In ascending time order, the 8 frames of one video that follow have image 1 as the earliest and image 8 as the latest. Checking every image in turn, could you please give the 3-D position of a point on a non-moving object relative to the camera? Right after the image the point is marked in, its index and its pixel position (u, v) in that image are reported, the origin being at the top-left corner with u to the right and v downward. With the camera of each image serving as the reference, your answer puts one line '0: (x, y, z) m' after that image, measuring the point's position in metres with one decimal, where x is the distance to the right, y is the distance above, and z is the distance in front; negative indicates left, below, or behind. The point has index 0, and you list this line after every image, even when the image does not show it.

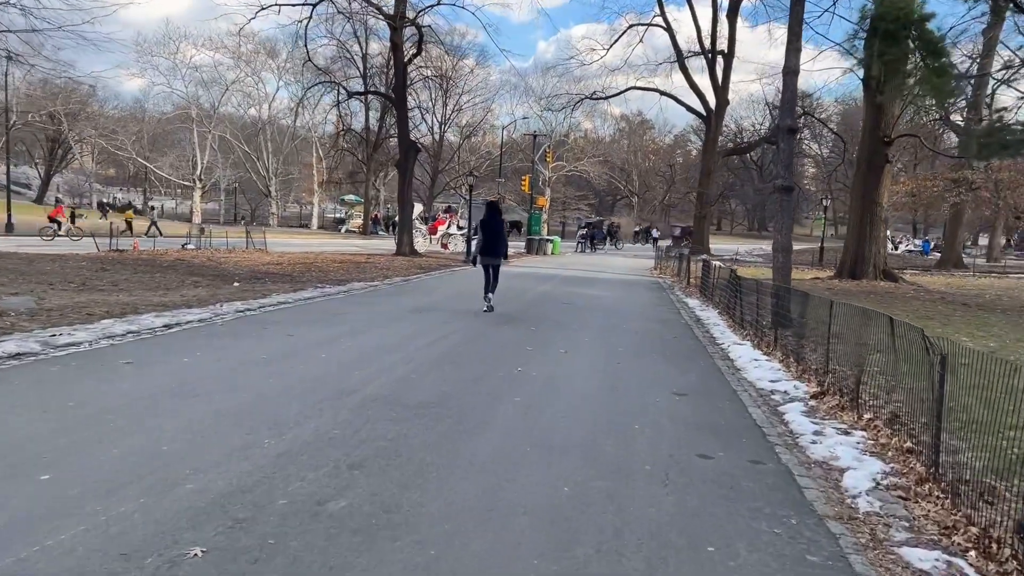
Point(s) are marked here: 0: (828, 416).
0: (+2.7, -1.1, +6.7) m
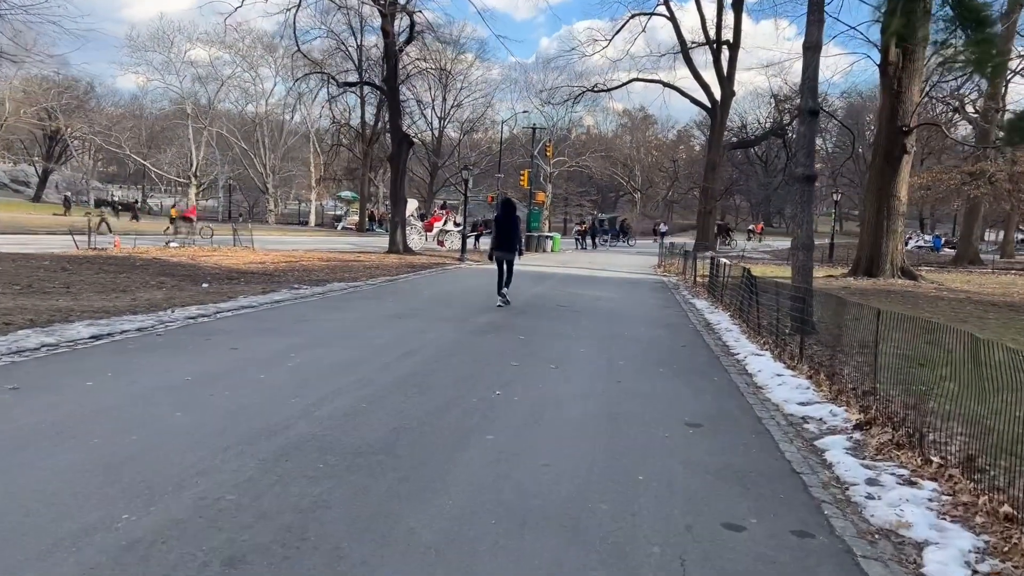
0: (+2.5, -1.2, +5.4) m
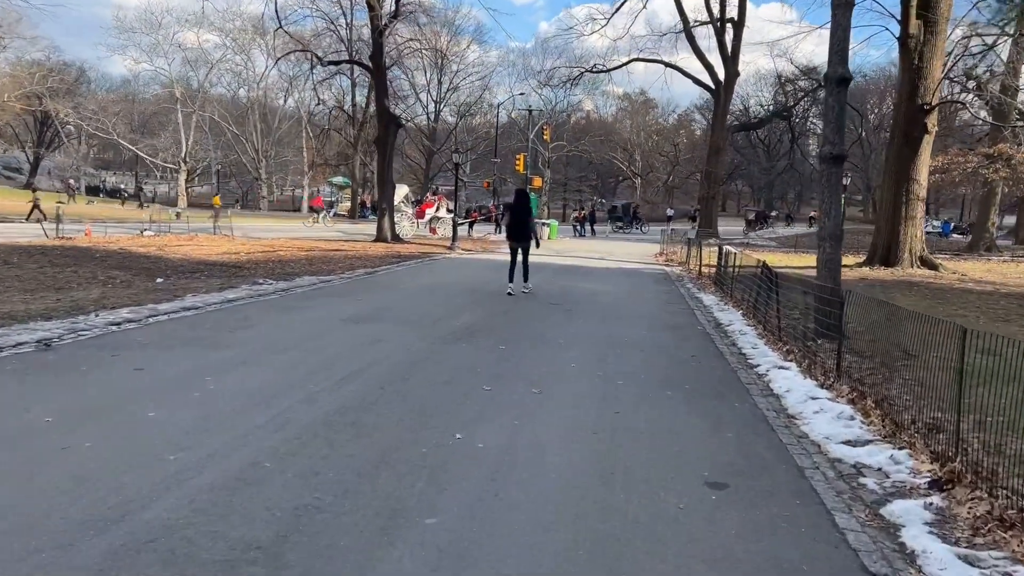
0: (+2.3, -1.2, +3.9) m
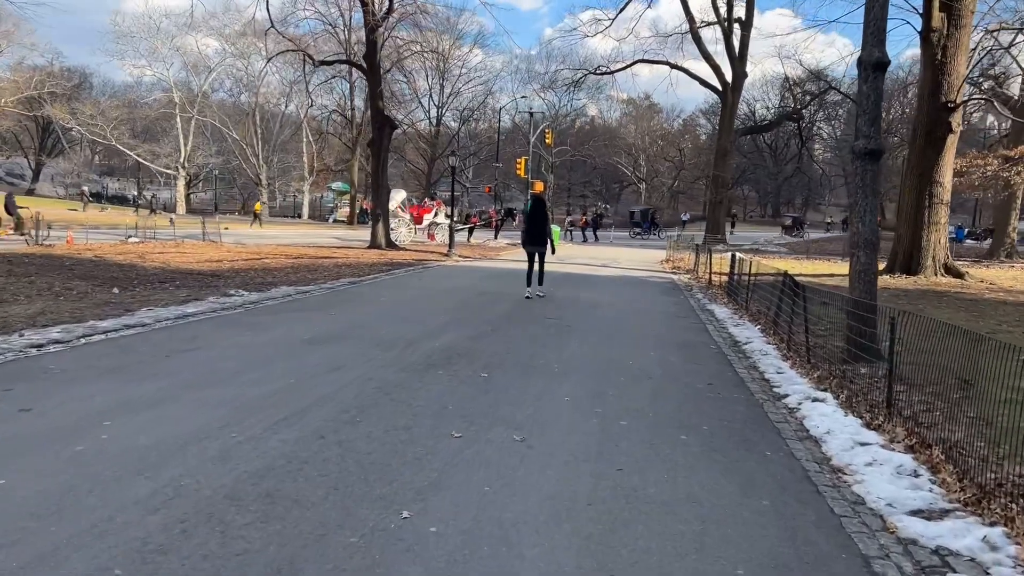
0: (+2.1, -1.4, +2.6) m
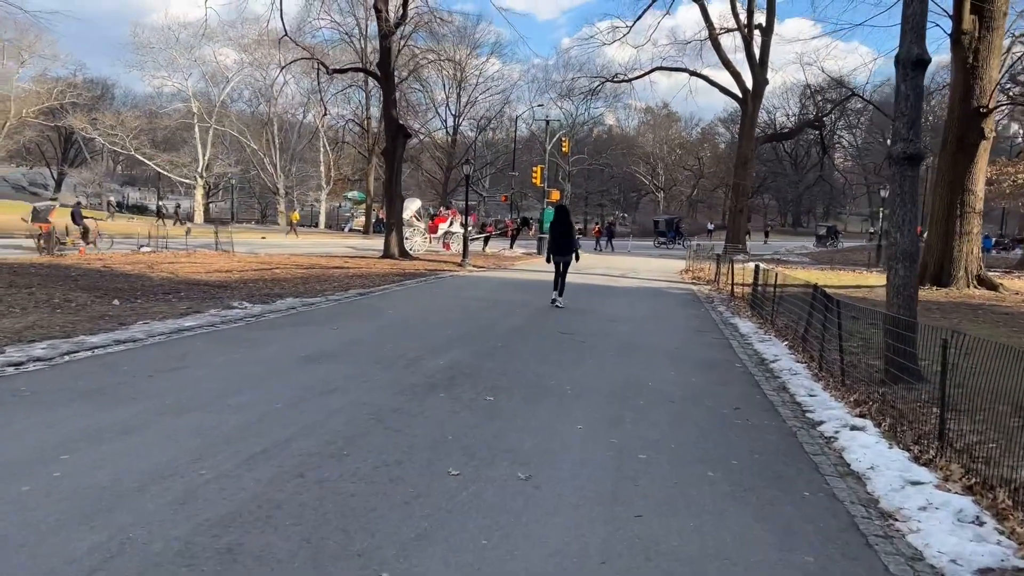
0: (+2.1, -1.4, +2.0) m
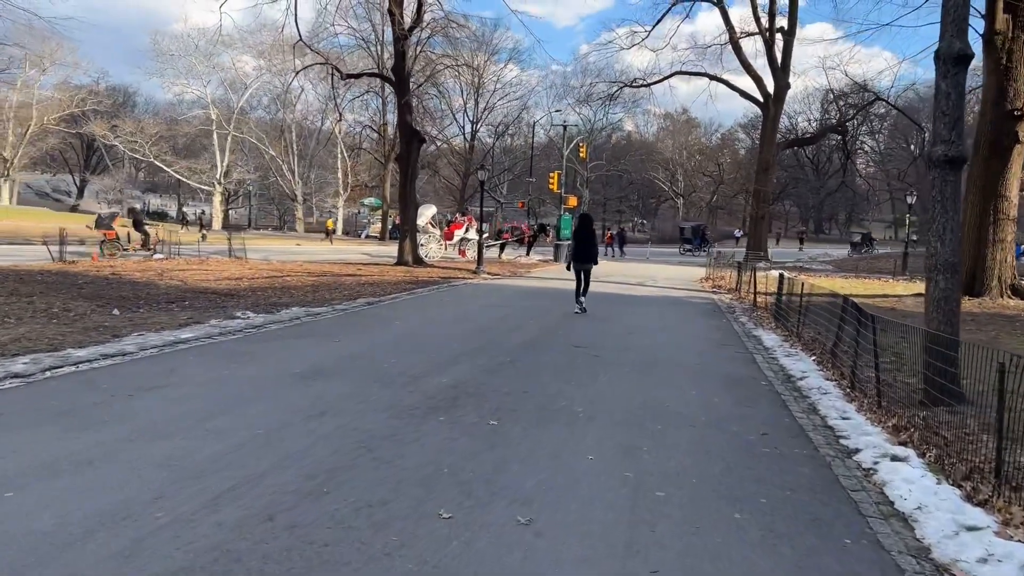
0: (+2.1, -1.5, +1.4) m
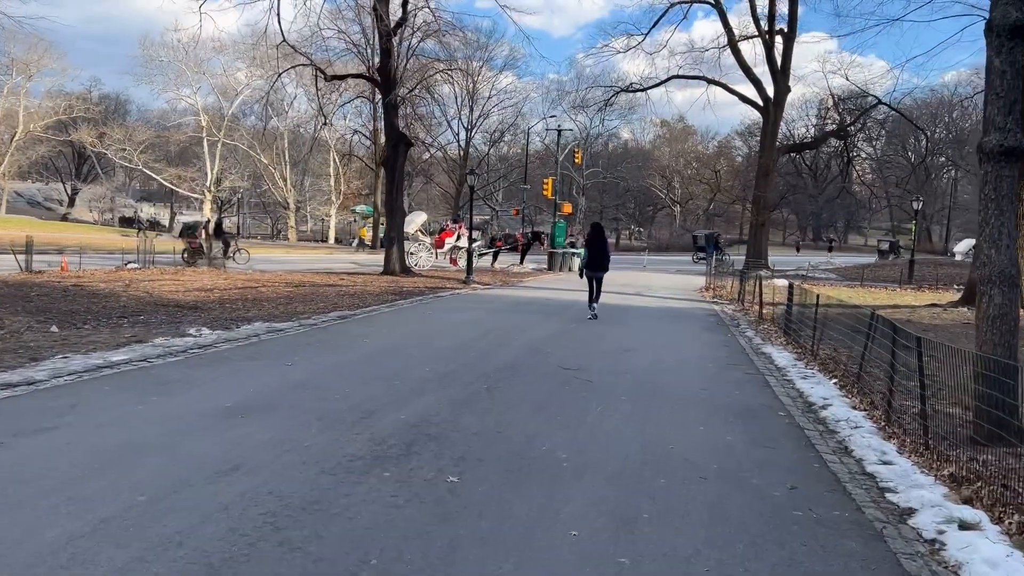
0: (+1.9, -1.6, +0.2) m
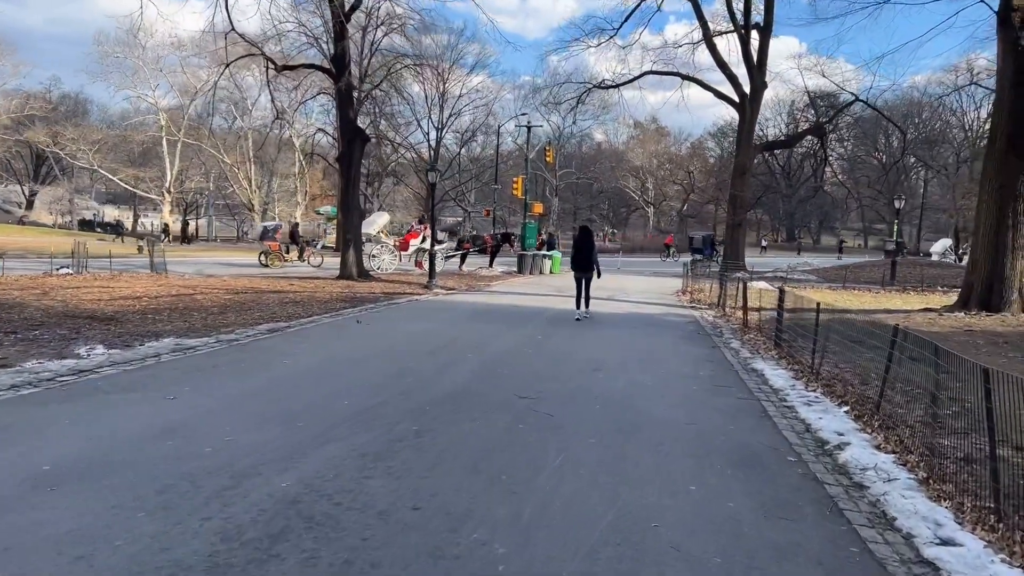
0: (+1.6, -1.6, -1.4) m
